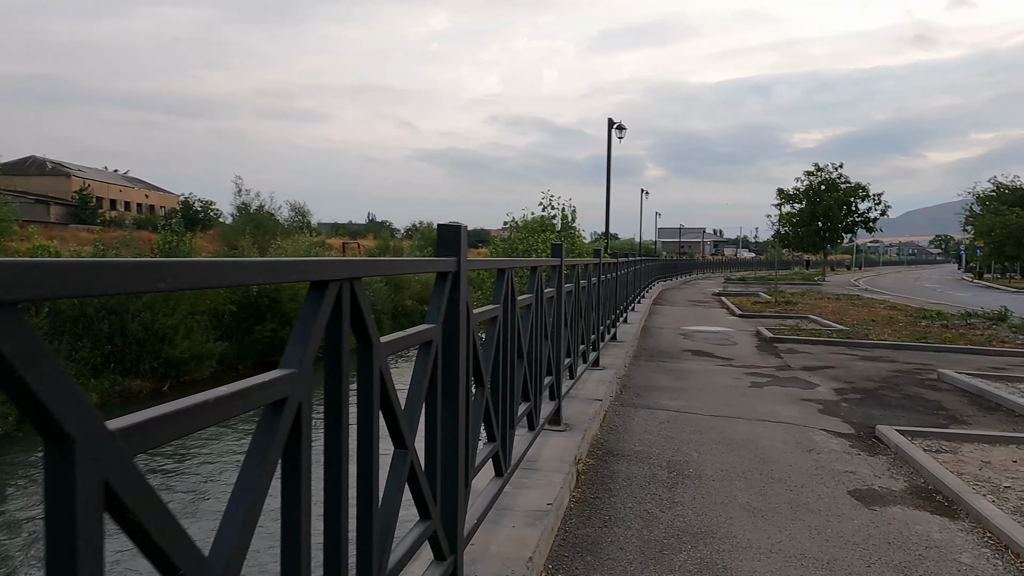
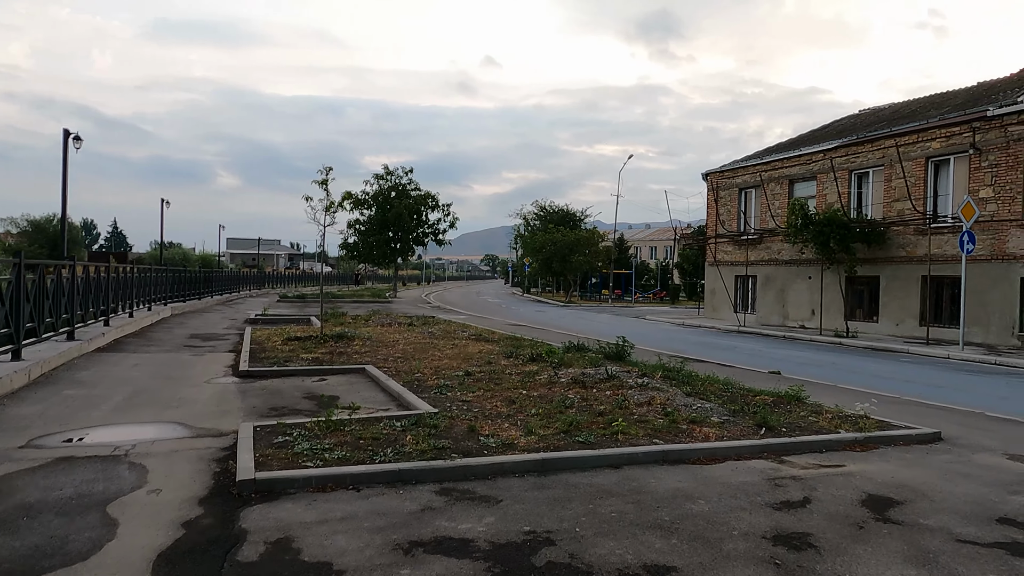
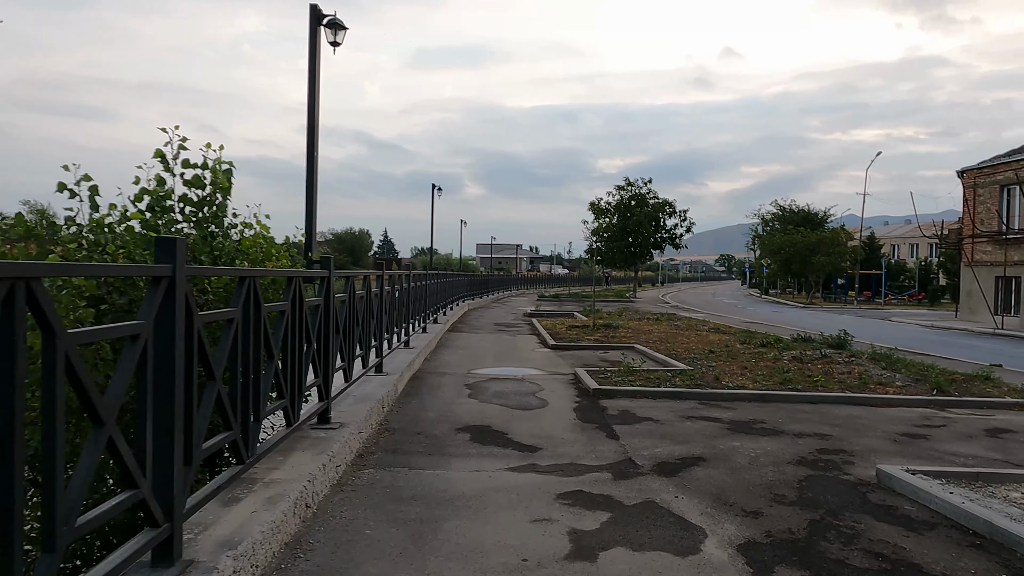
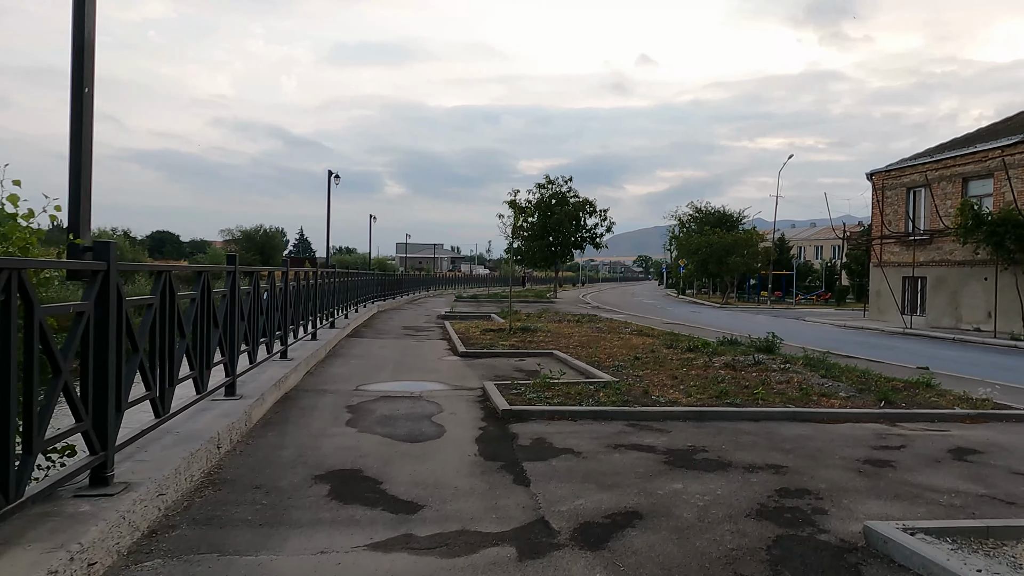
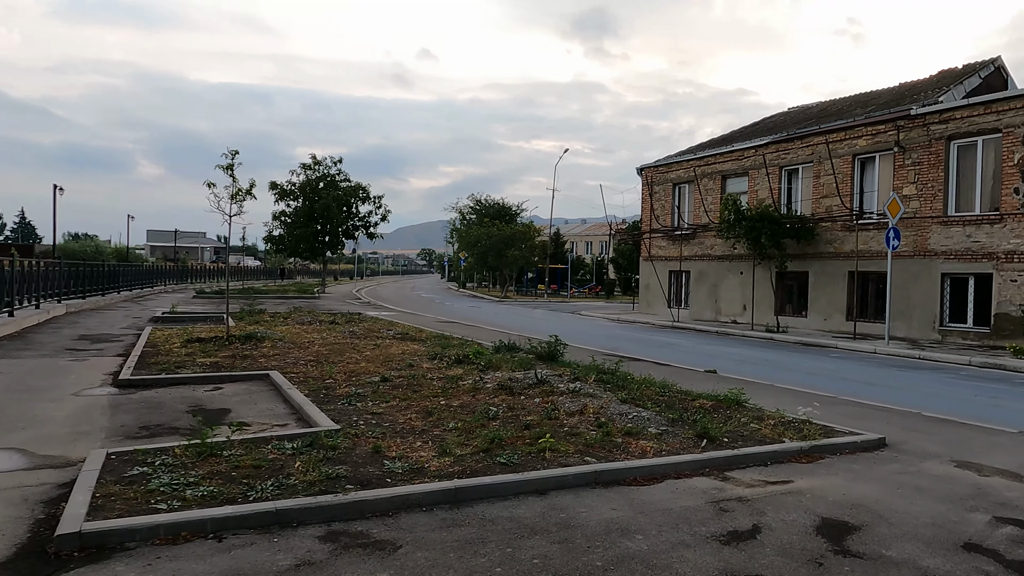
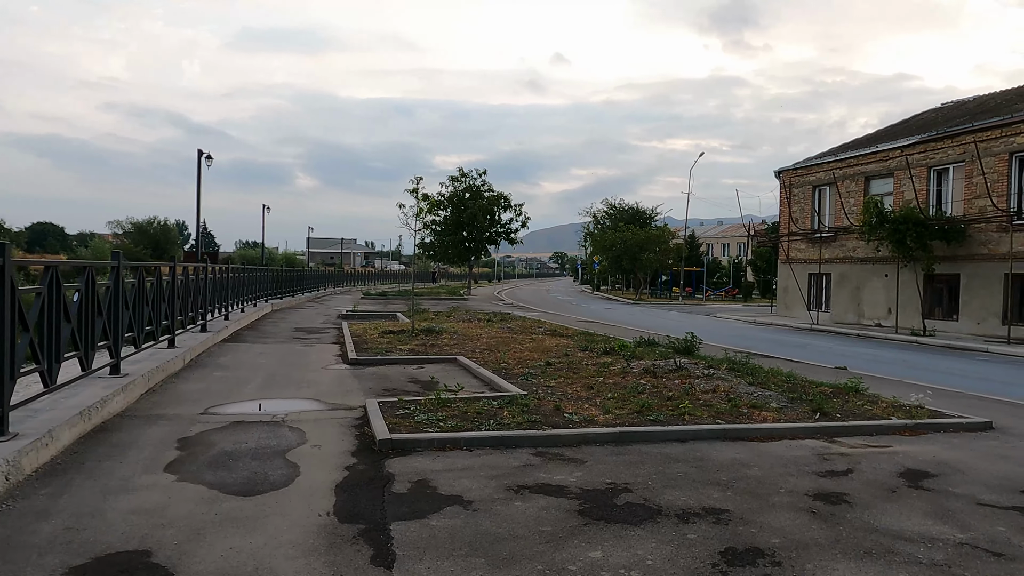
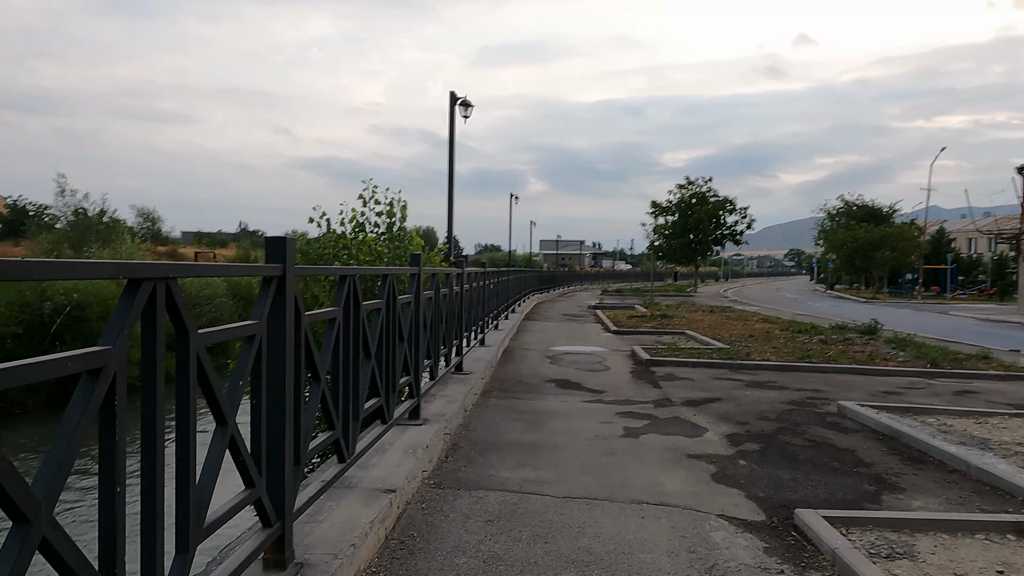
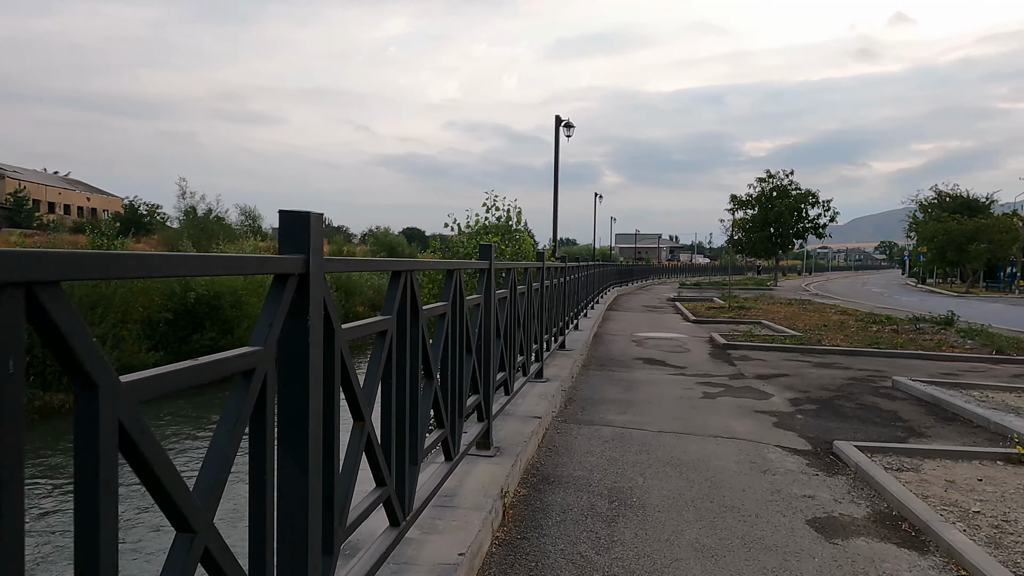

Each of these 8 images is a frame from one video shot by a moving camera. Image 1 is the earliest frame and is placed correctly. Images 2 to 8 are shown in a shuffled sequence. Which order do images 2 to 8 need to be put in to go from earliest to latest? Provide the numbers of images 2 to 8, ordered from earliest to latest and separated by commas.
8, 7, 3, 4, 6, 2, 5
